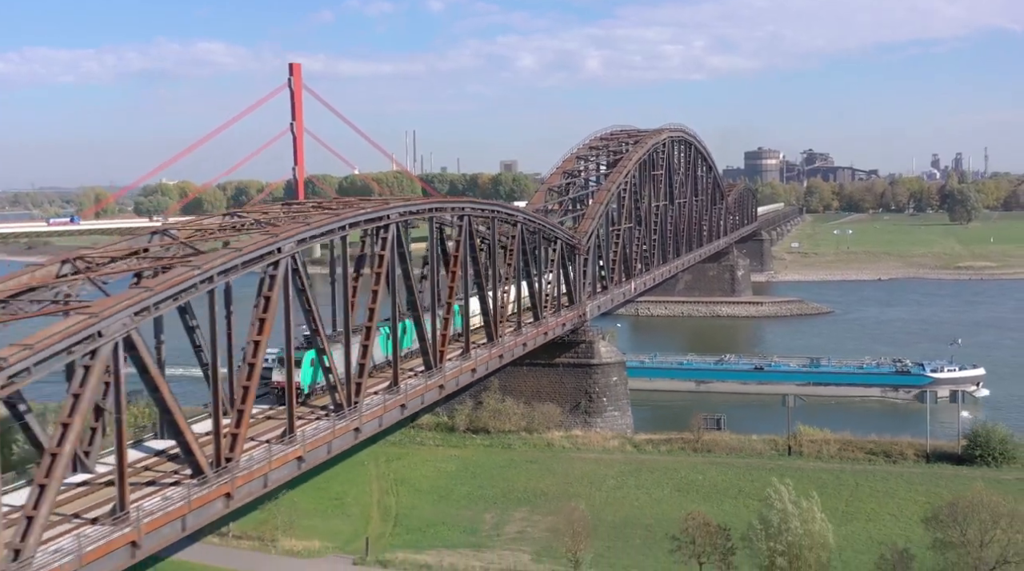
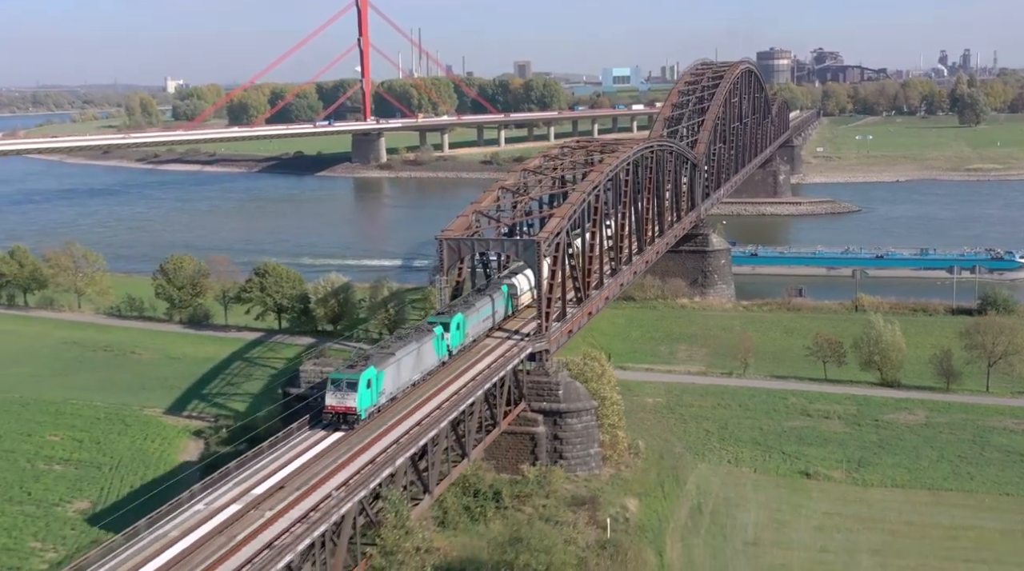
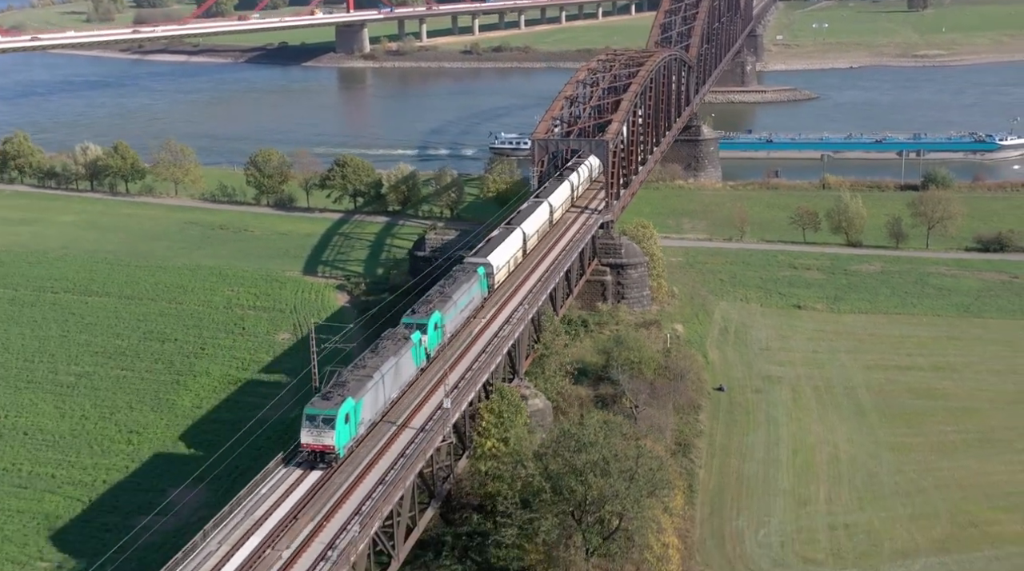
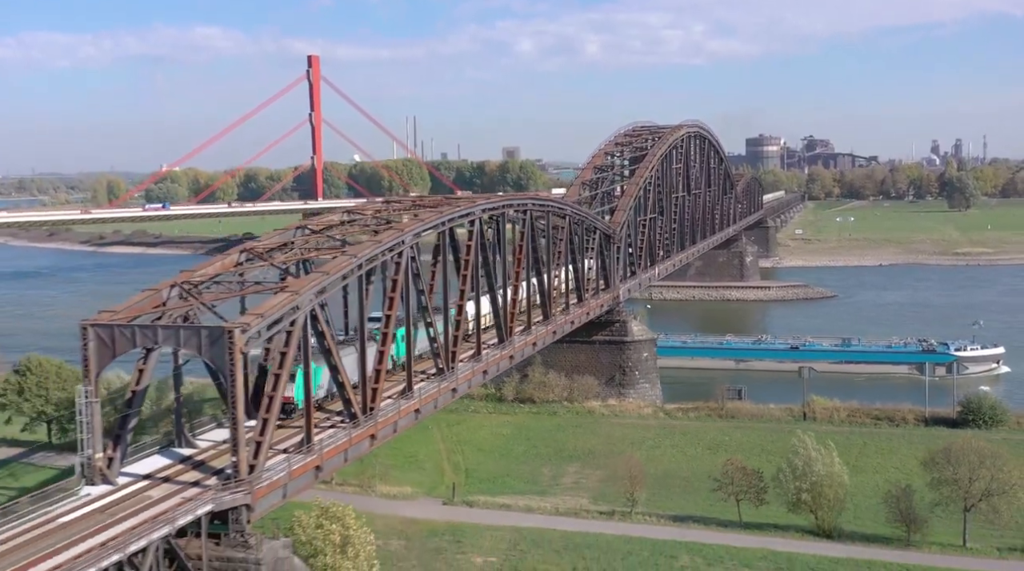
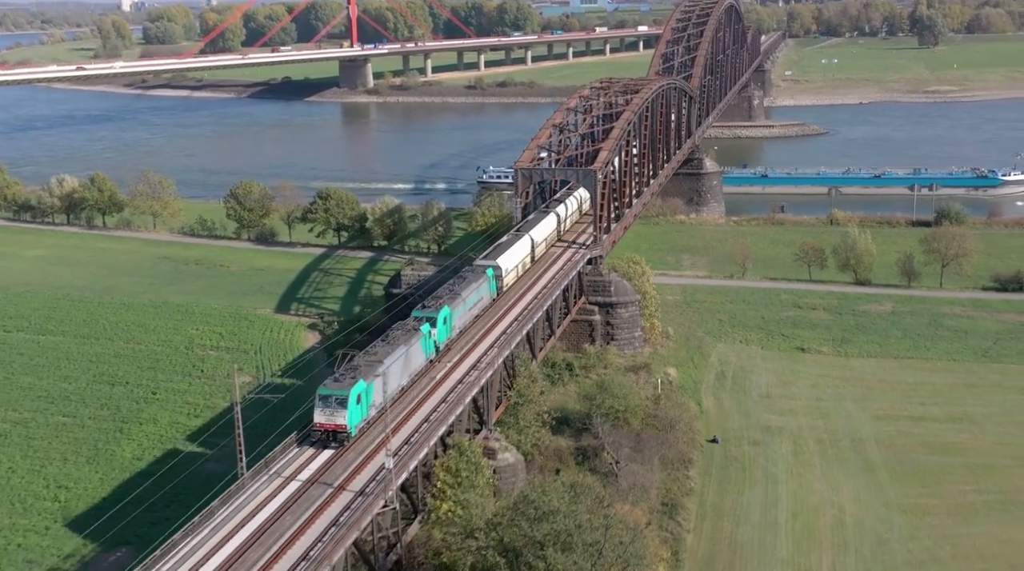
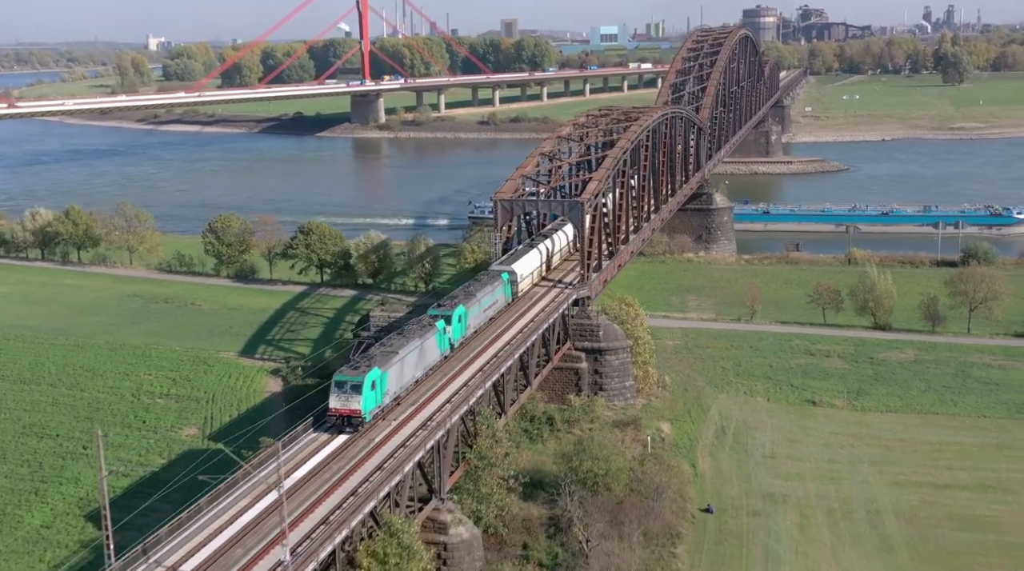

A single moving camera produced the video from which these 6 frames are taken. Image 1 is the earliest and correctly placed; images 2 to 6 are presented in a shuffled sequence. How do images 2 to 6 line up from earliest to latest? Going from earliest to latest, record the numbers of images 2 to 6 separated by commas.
4, 2, 6, 5, 3
